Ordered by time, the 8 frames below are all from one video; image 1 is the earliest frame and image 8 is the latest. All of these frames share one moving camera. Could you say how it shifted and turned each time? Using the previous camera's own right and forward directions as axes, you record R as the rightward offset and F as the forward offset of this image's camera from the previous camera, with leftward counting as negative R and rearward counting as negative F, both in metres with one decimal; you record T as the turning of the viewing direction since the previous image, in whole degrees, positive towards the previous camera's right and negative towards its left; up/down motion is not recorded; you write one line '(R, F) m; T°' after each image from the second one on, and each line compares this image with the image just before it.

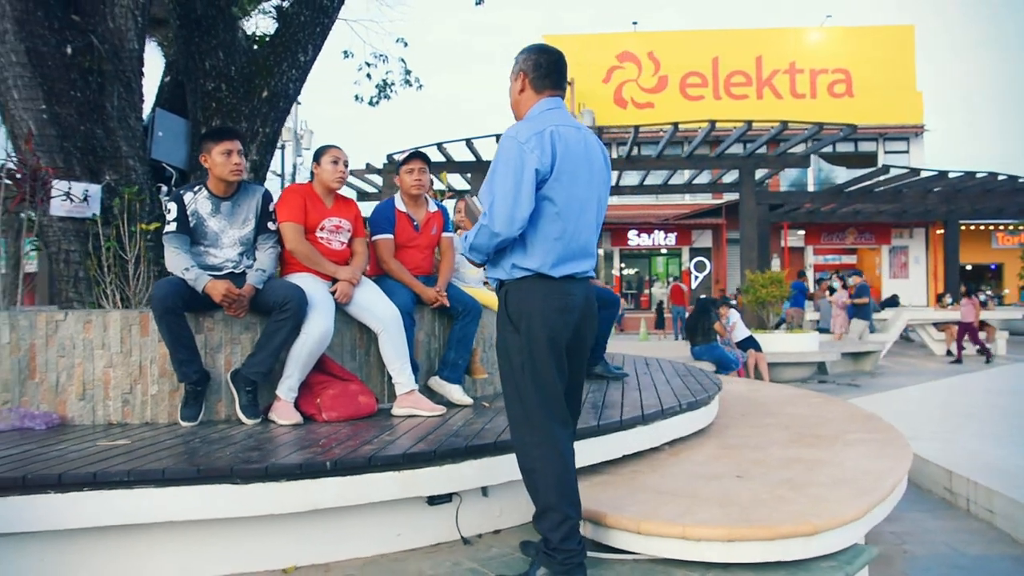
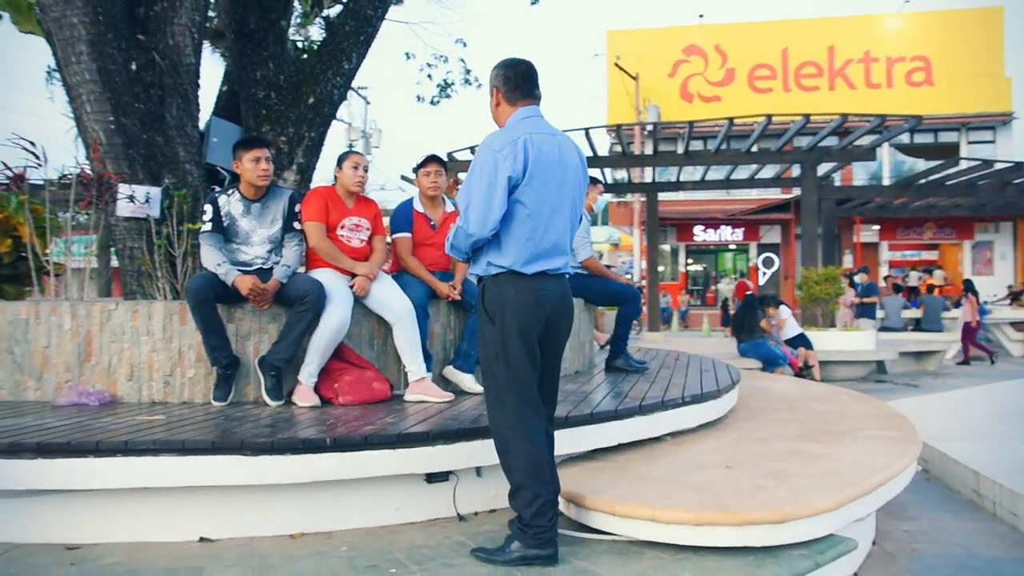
(+0.4, -0.3) m; -5°
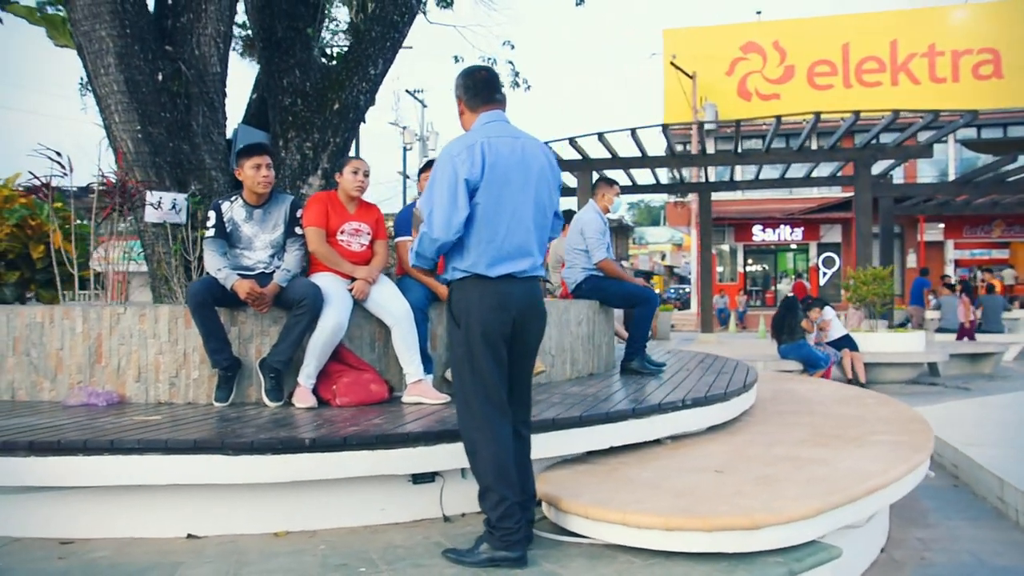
(+0.4, 0.0) m; -4°
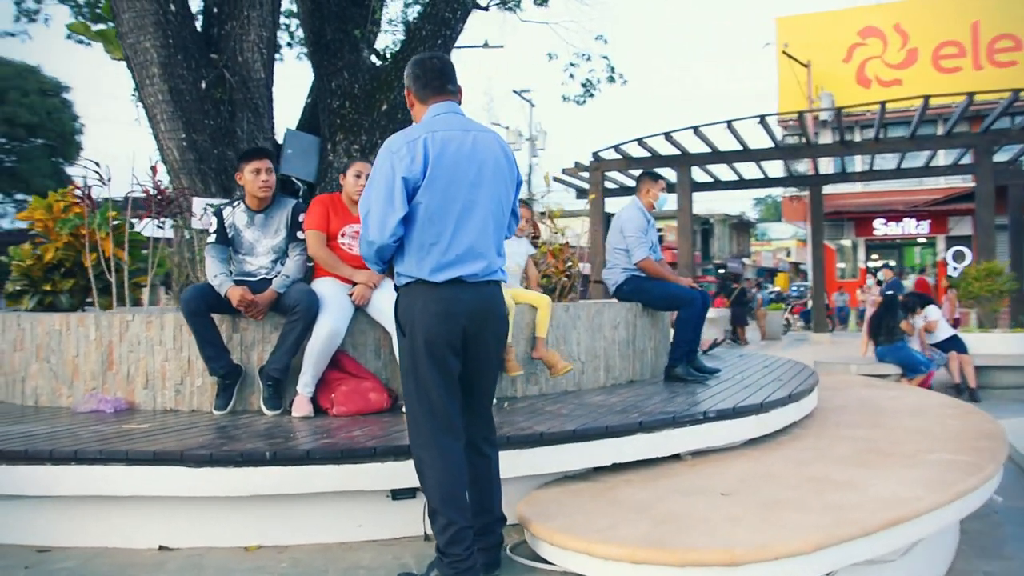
(+0.6, +0.3) m; -8°
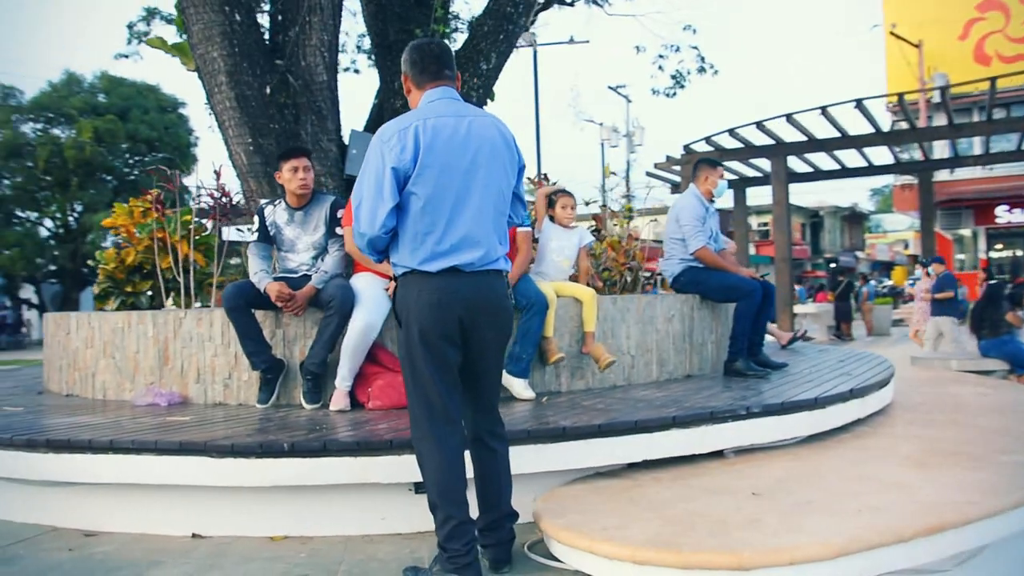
(+0.4, +0.1) m; -7°
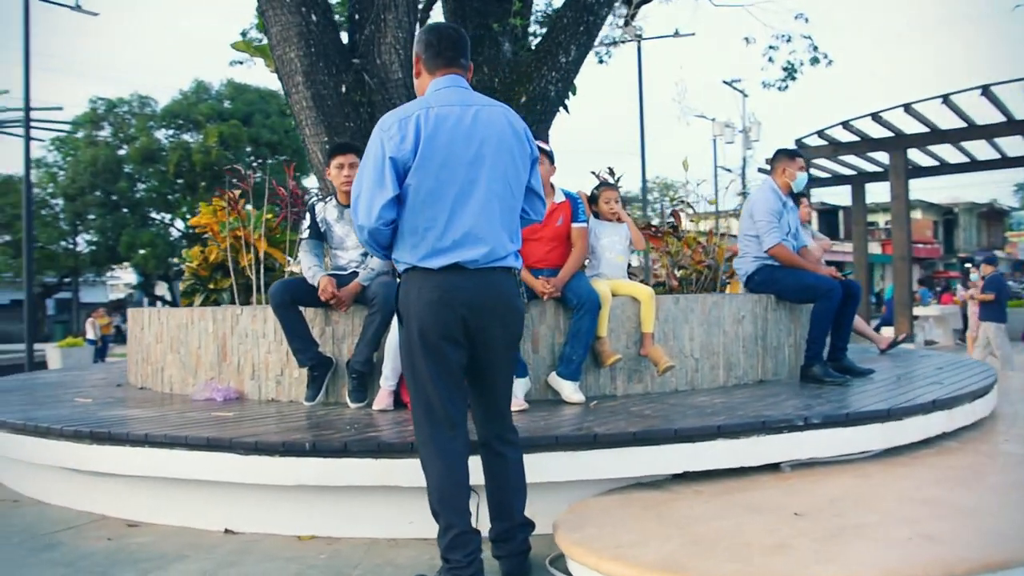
(+0.4, +0.2) m; -8°
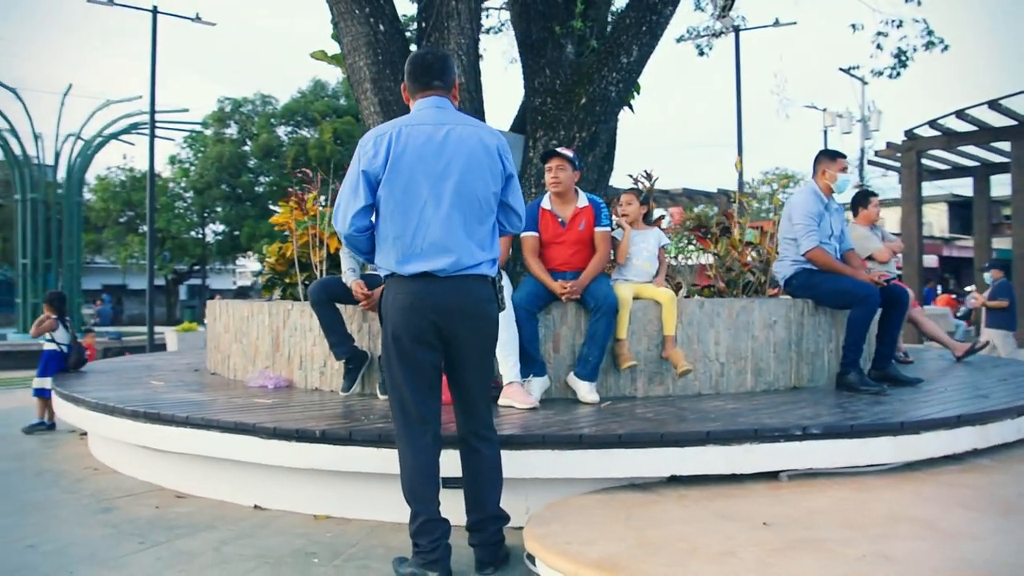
(+0.6, -0.2) m; -8°
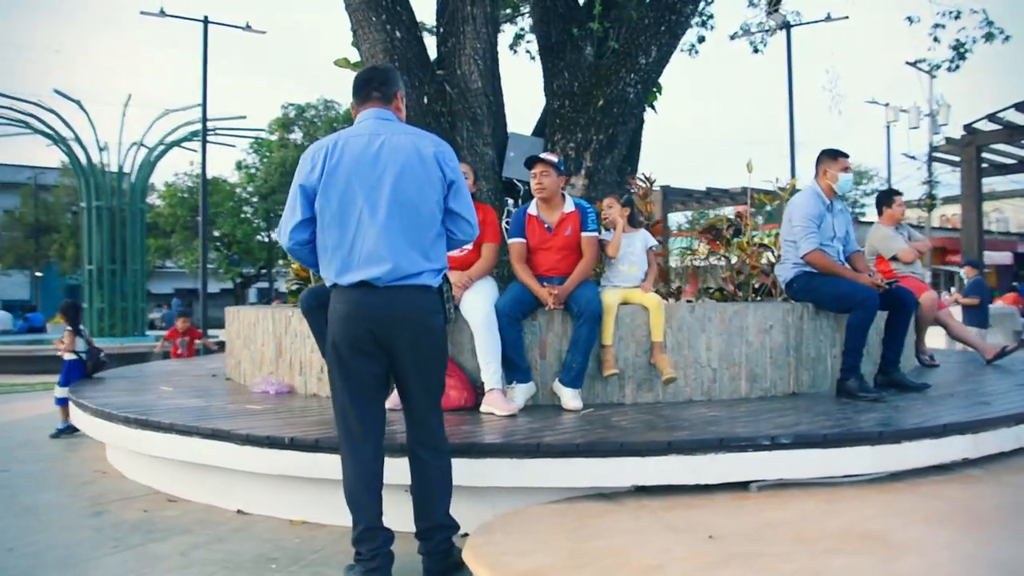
(+0.5, 0.0) m; -5°
